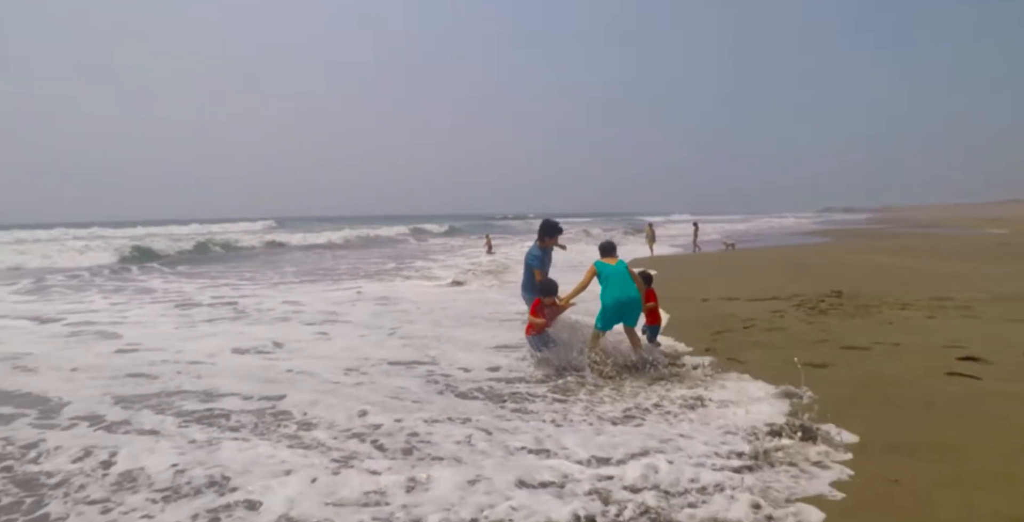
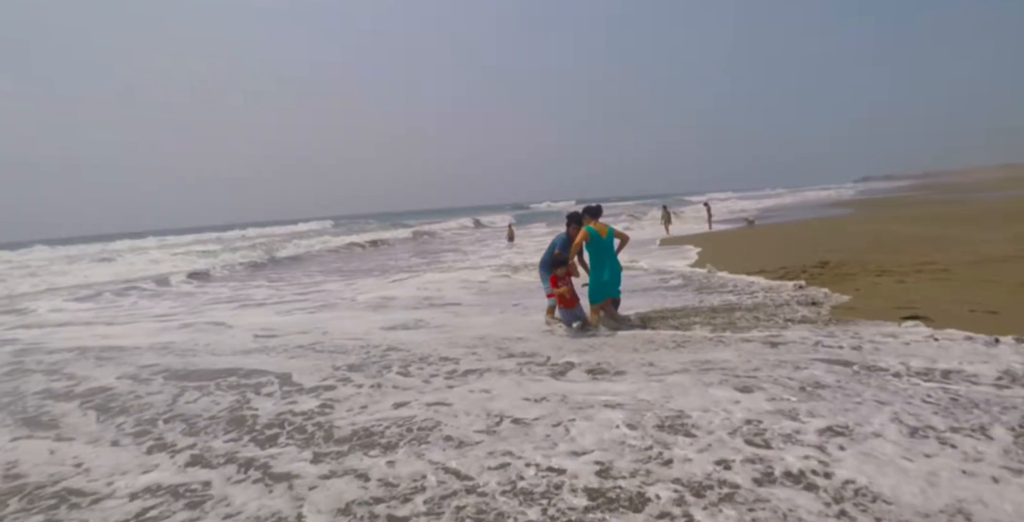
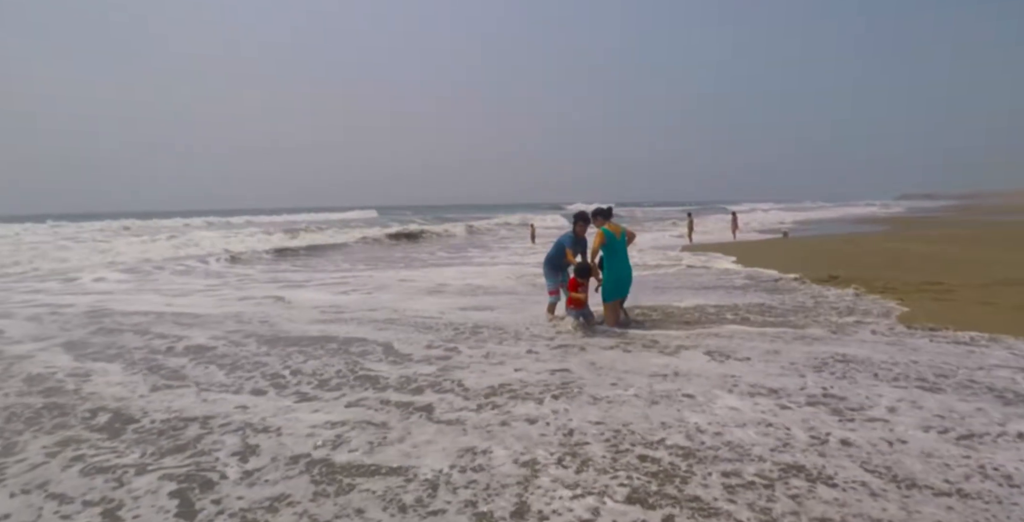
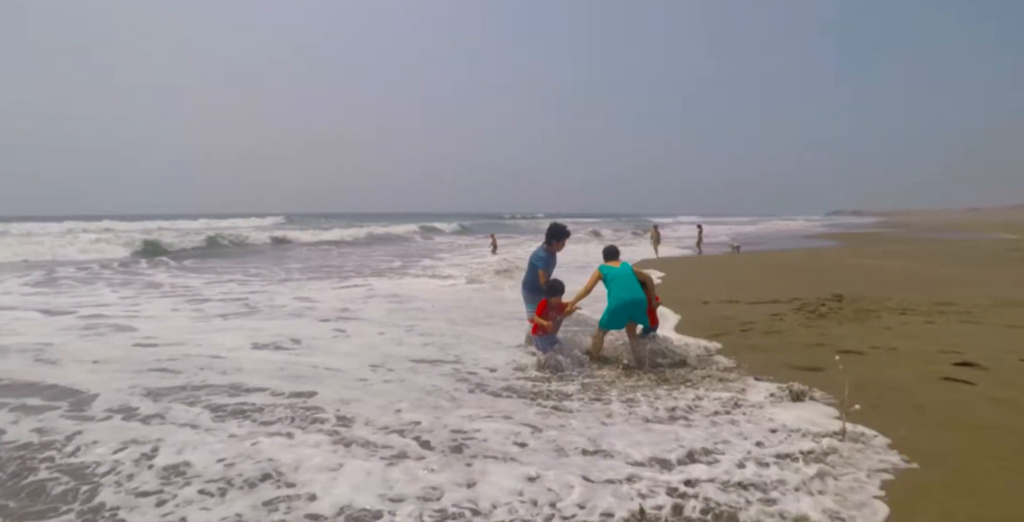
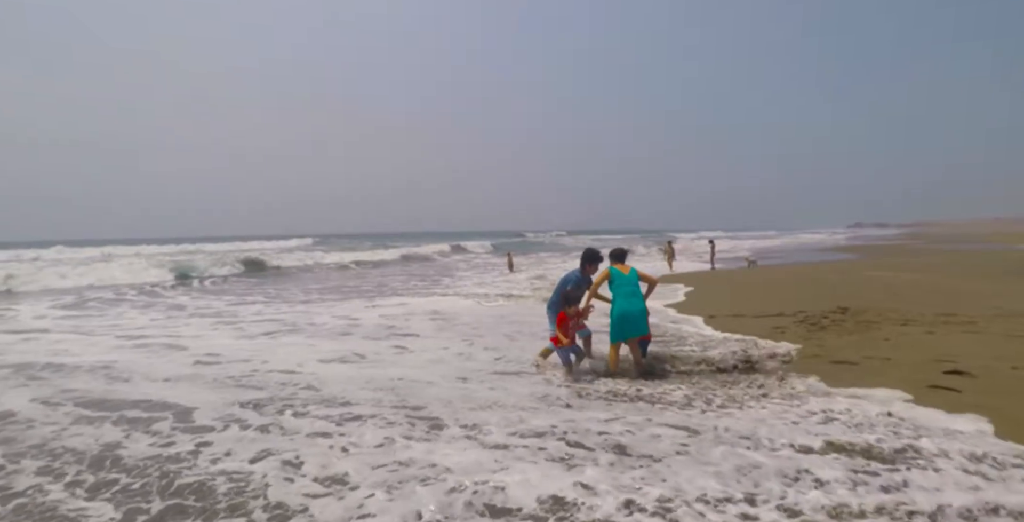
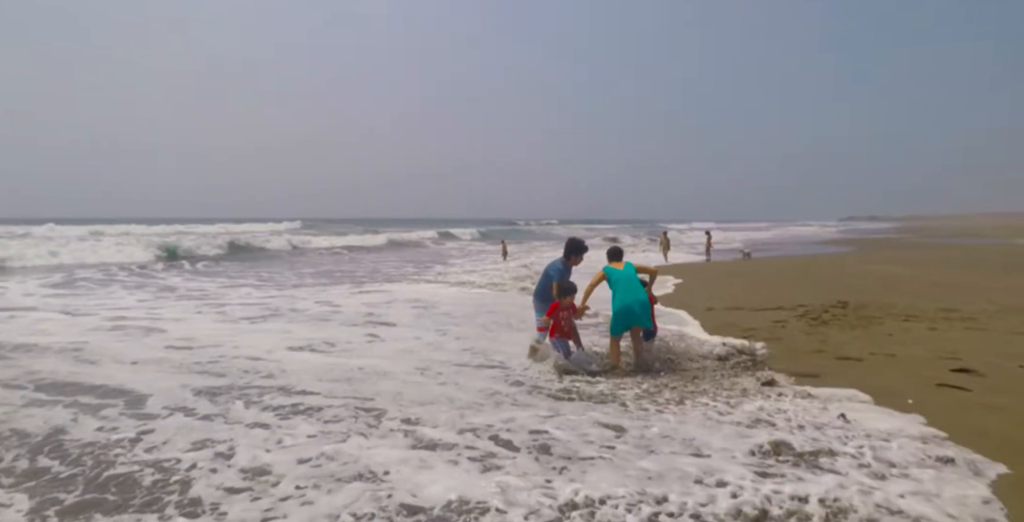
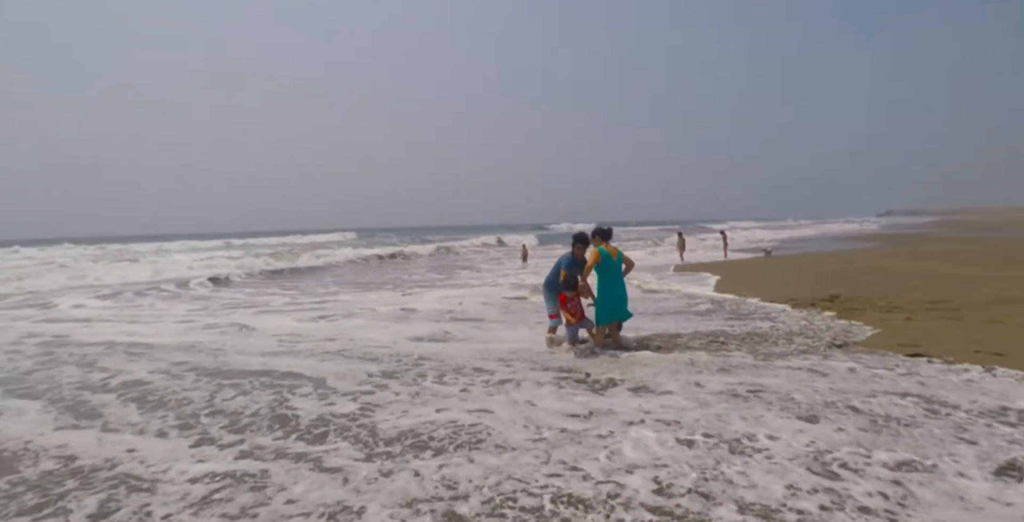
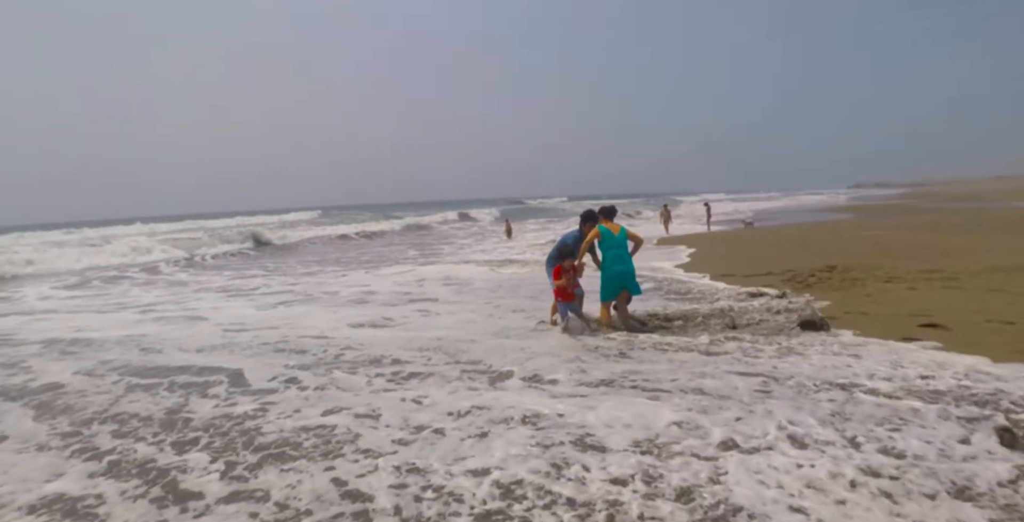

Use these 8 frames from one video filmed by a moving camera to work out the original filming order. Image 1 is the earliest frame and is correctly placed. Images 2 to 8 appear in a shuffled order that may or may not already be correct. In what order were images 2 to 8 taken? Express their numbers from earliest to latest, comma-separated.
4, 6, 5, 8, 2, 7, 3
